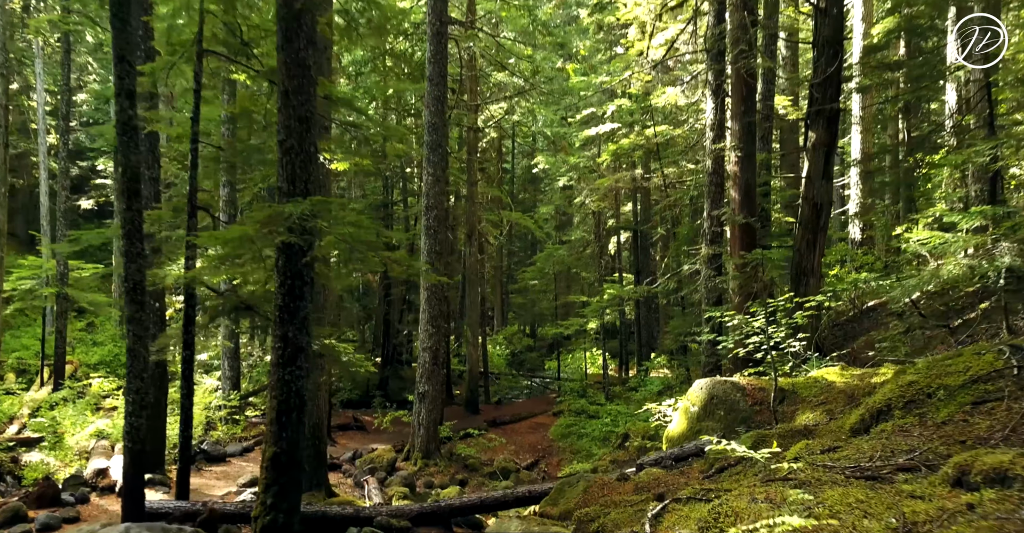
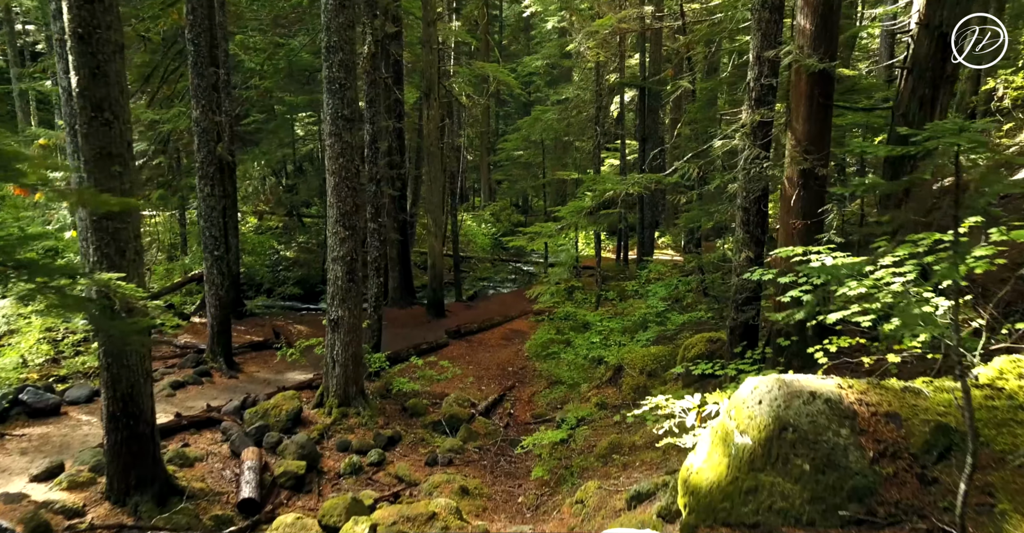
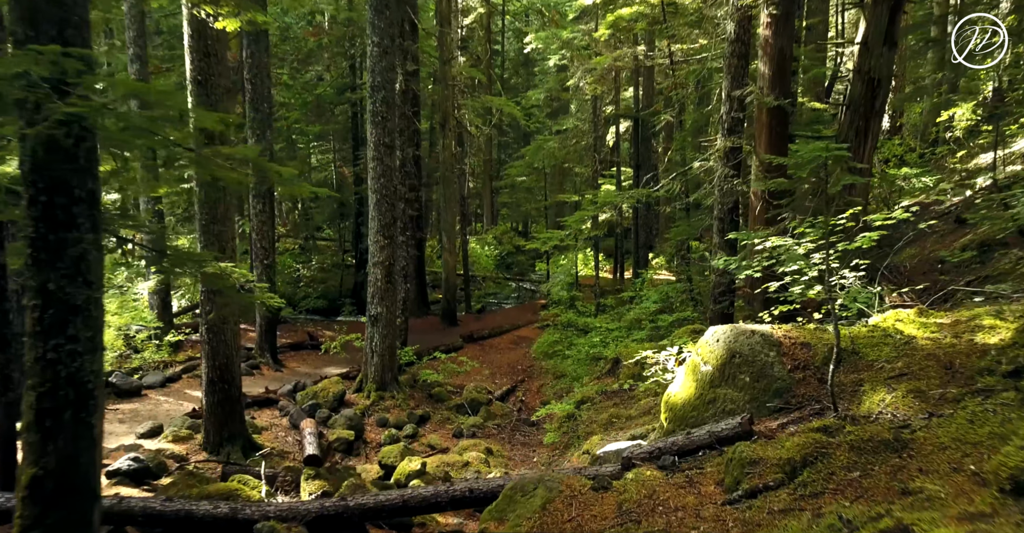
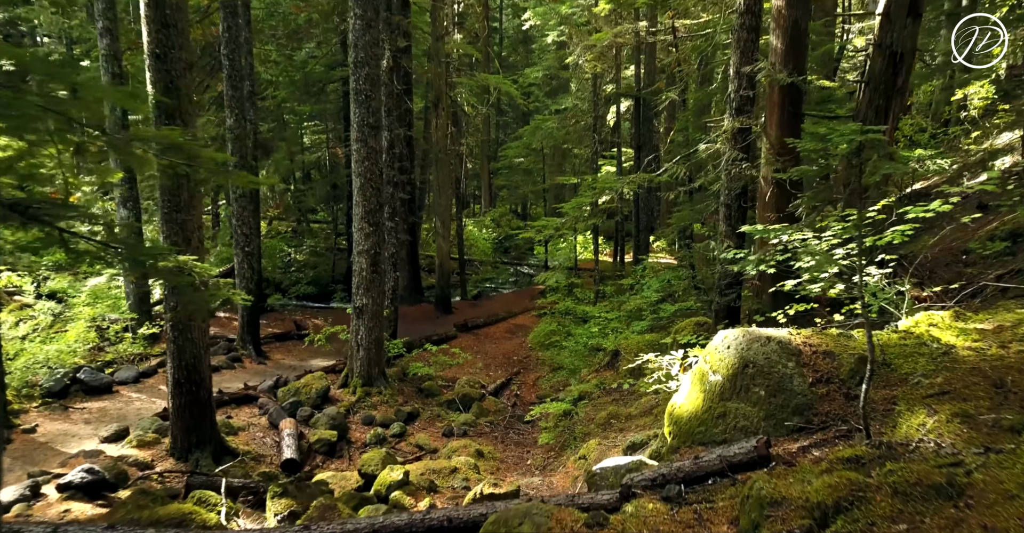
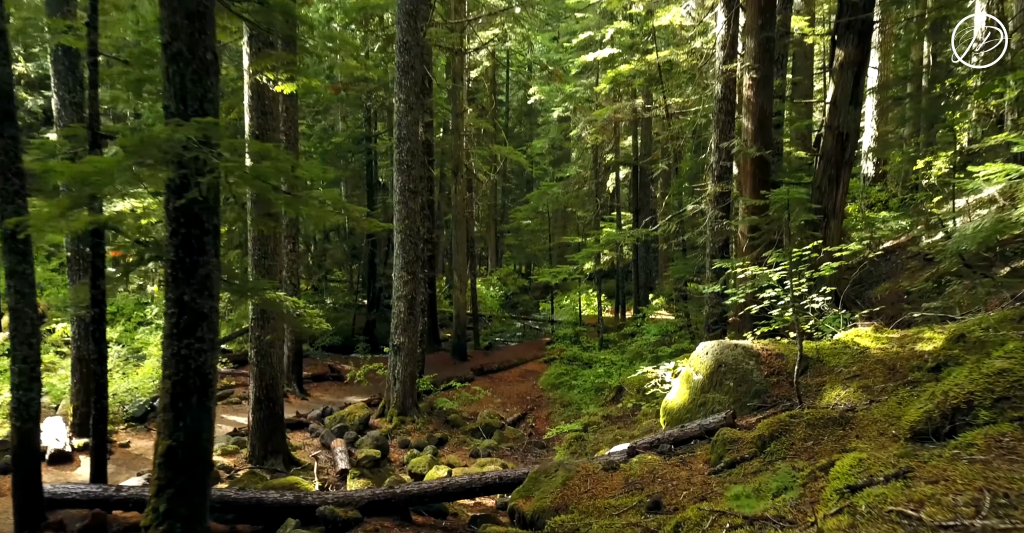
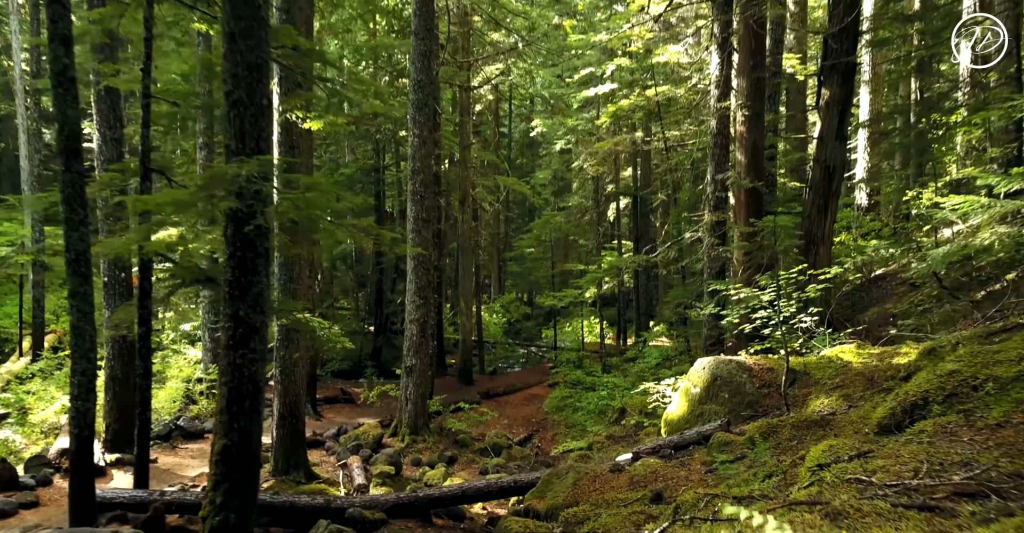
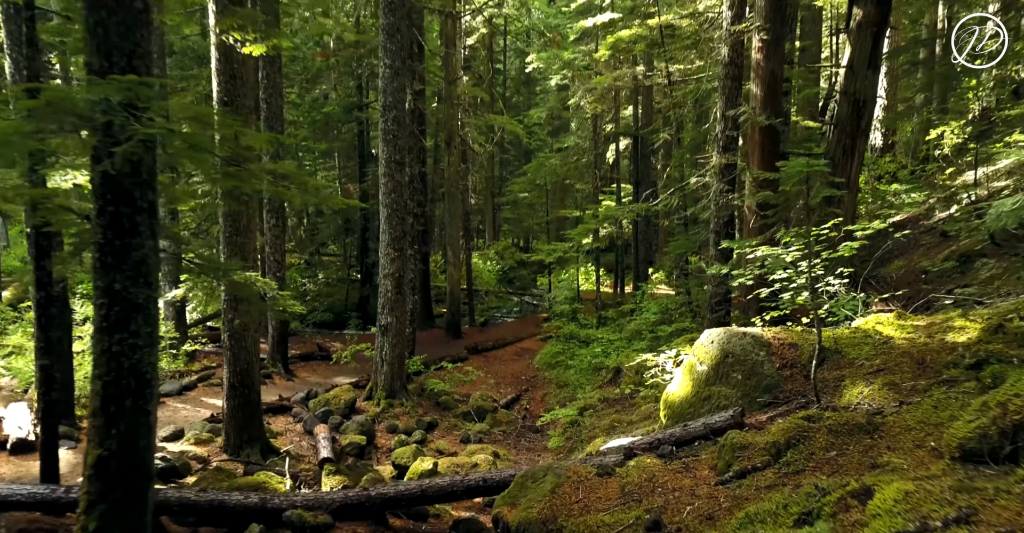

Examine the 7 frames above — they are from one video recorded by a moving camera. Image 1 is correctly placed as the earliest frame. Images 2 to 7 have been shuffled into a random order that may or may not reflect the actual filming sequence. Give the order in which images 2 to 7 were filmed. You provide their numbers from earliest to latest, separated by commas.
6, 5, 7, 3, 4, 2
